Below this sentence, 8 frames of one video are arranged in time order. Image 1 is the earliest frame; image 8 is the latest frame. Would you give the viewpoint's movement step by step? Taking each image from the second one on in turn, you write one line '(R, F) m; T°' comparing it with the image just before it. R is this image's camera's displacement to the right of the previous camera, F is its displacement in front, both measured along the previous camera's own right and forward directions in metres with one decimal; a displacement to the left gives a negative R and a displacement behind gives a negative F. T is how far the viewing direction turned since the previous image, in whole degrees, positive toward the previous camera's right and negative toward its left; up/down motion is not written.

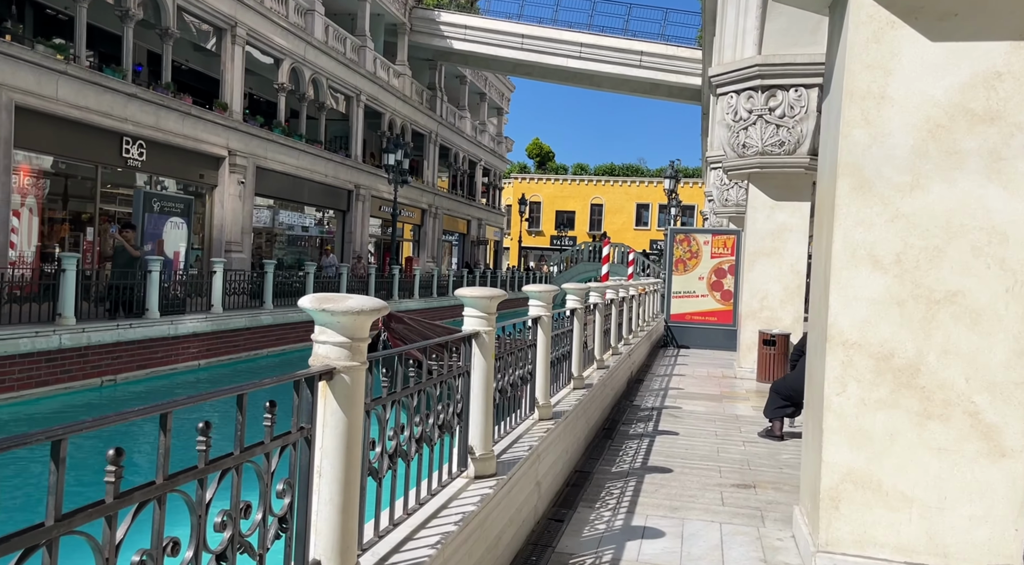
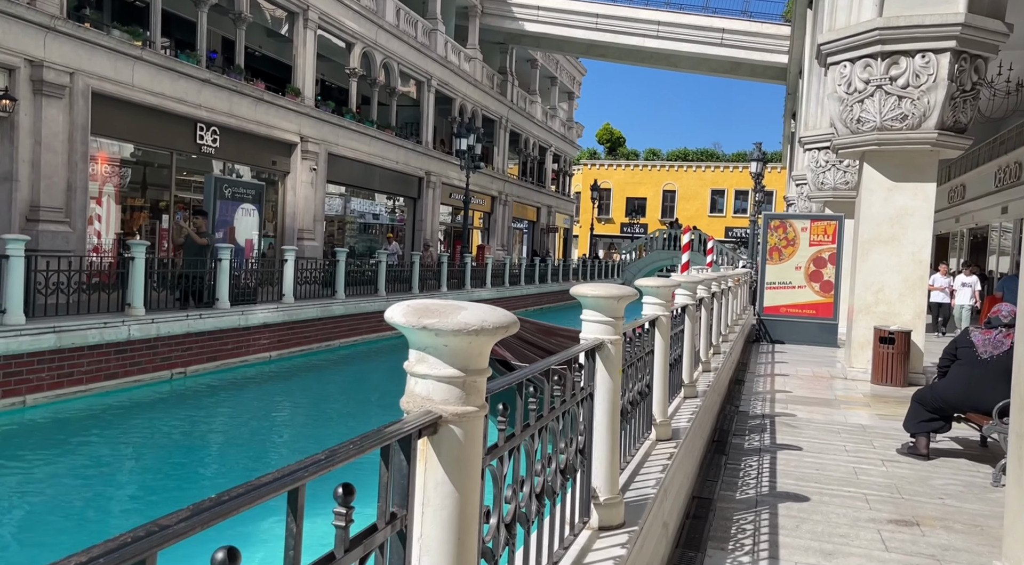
(-0.2, +0.8) m; -5°
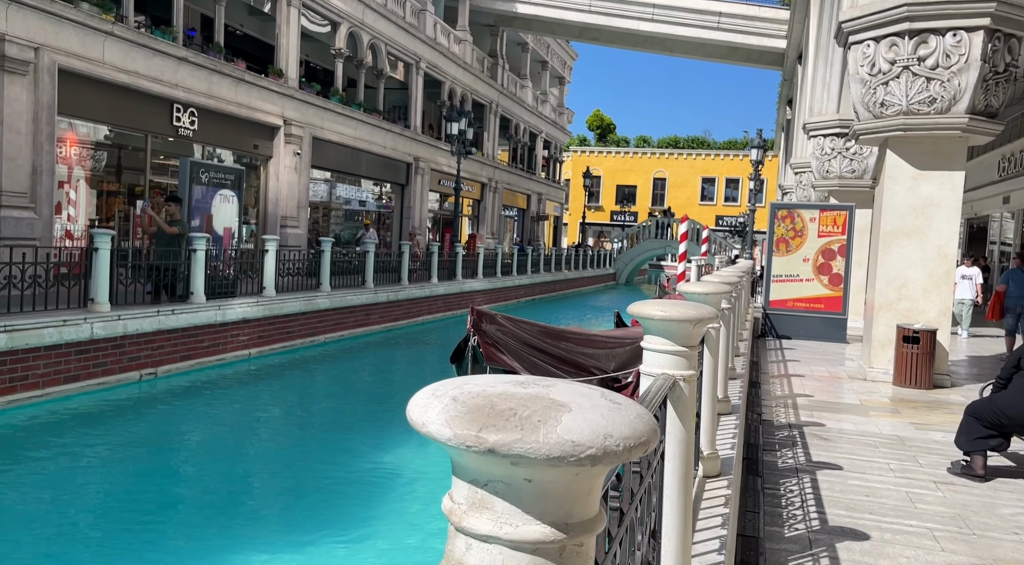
(-0.1, +0.7) m; +1°
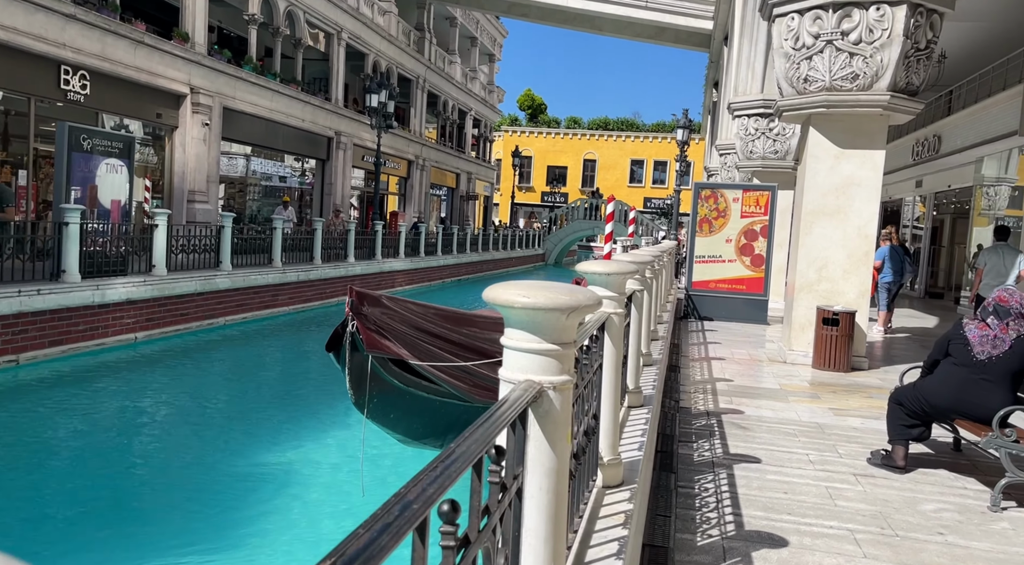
(+0.2, +0.5) m; +5°
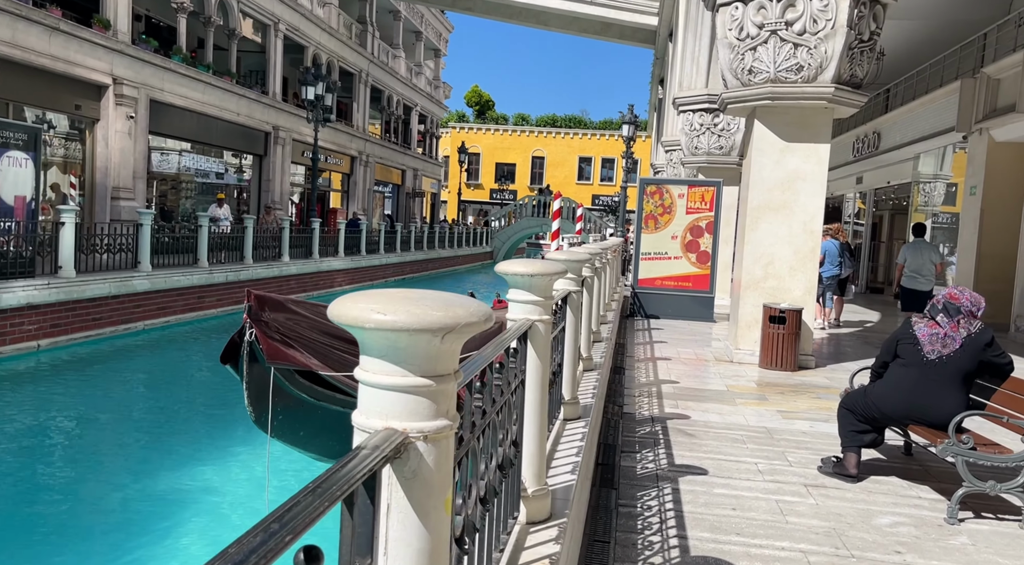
(+0.1, +0.4) m; +4°
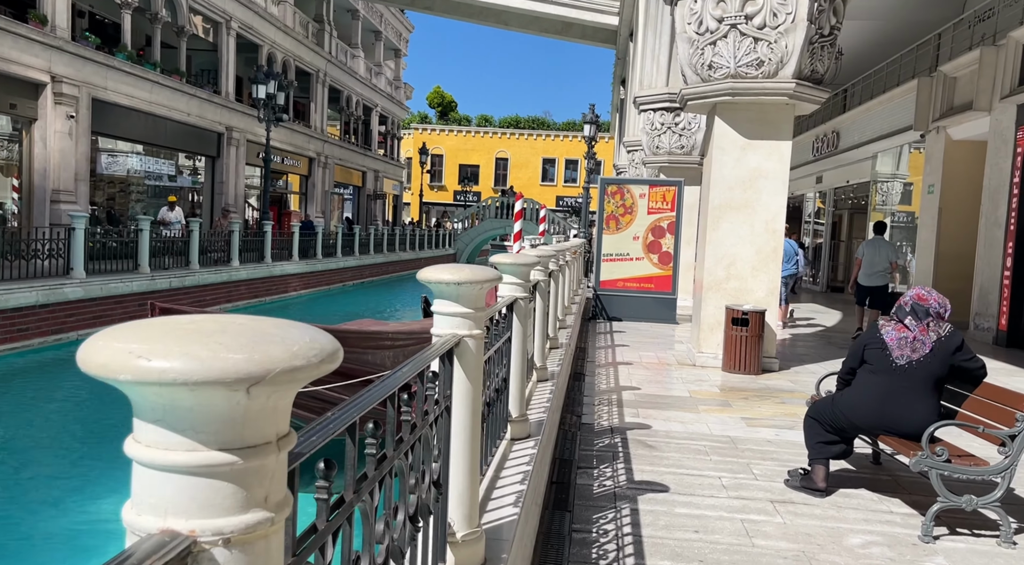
(+0.1, +0.4) m; +3°
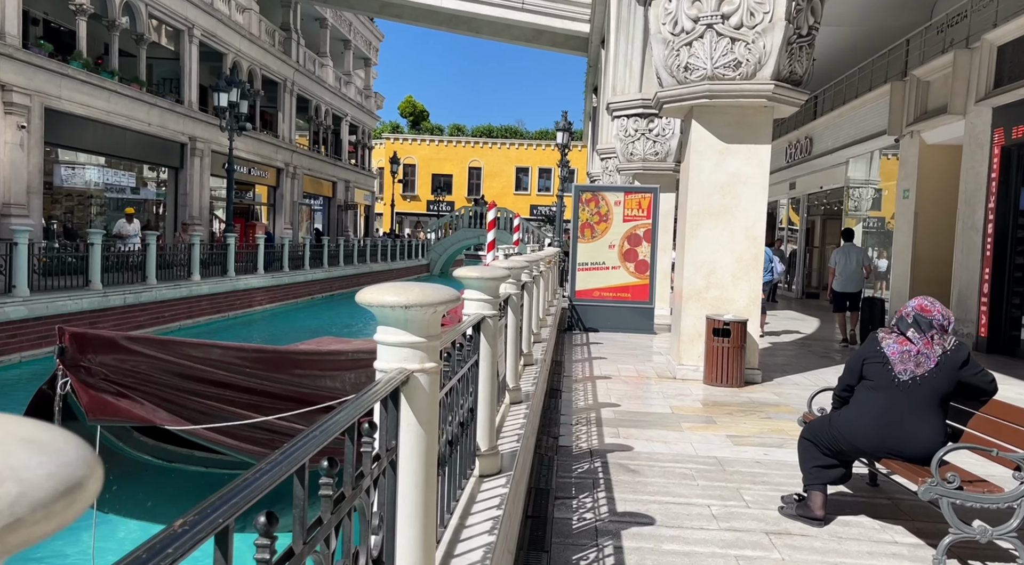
(0.0, +0.4) m; +2°
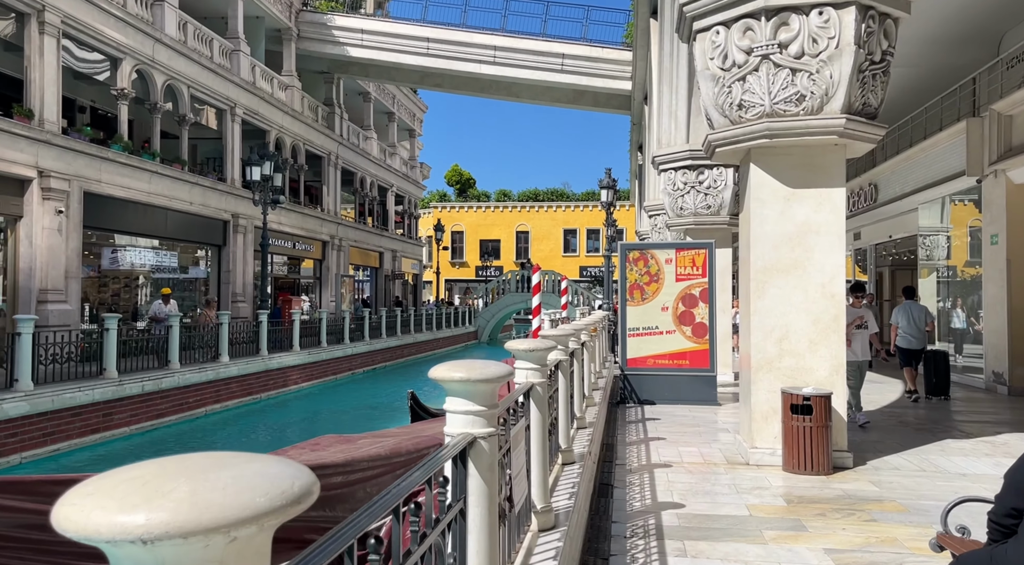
(+0.2, +1.0) m; -4°
